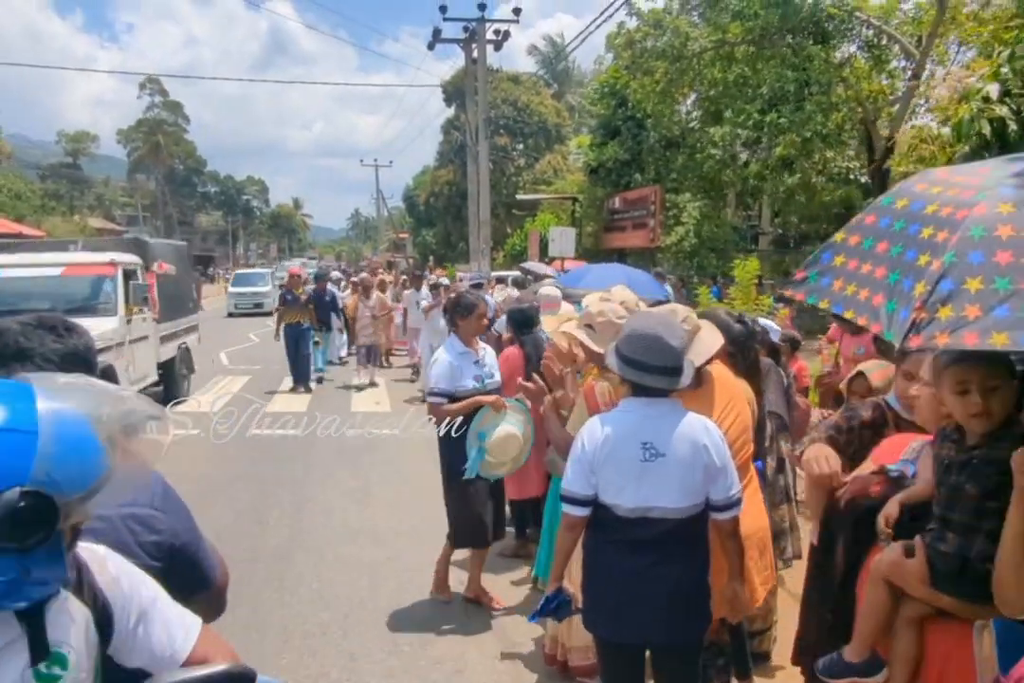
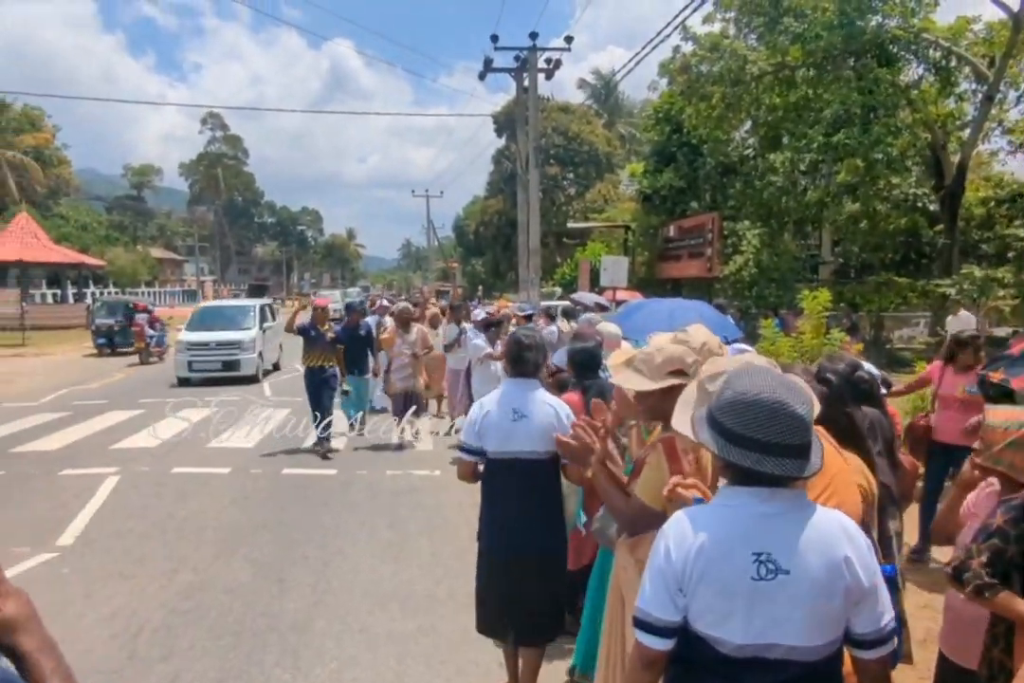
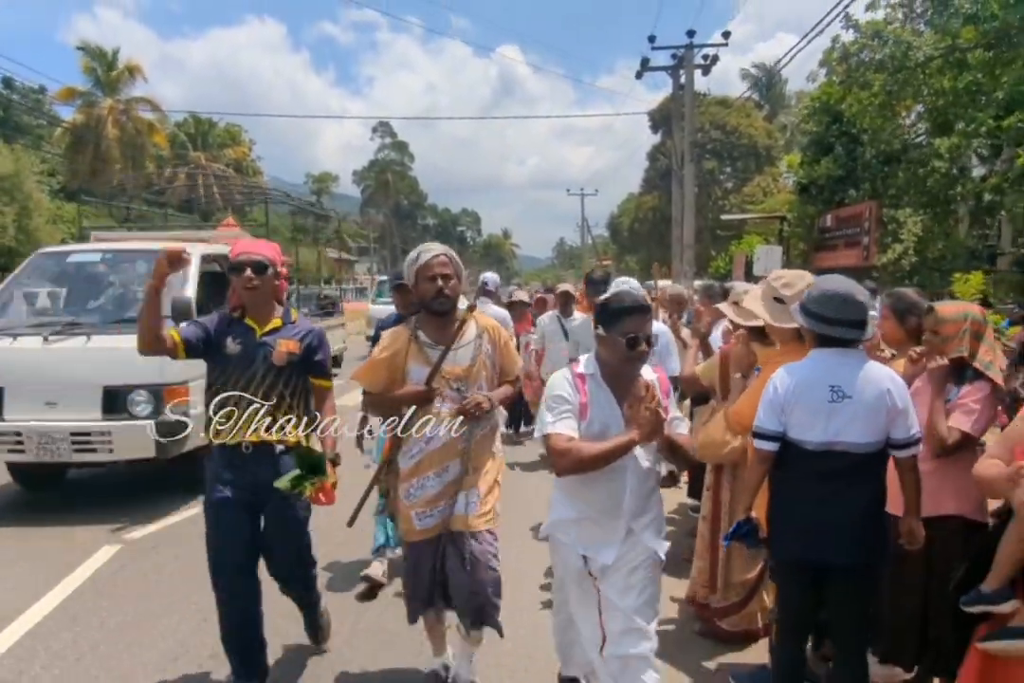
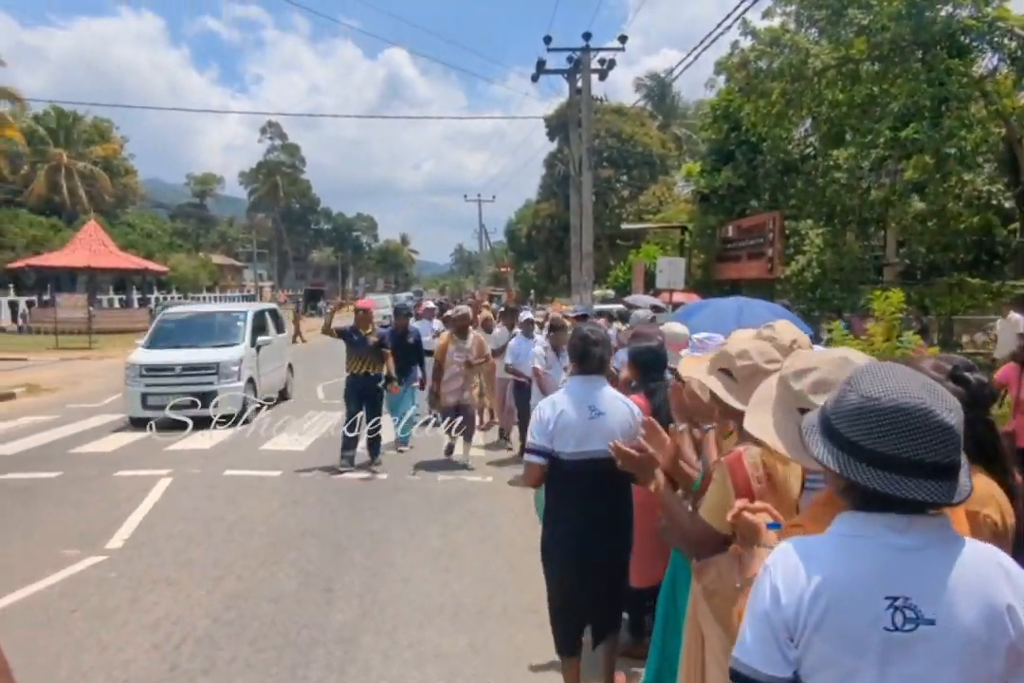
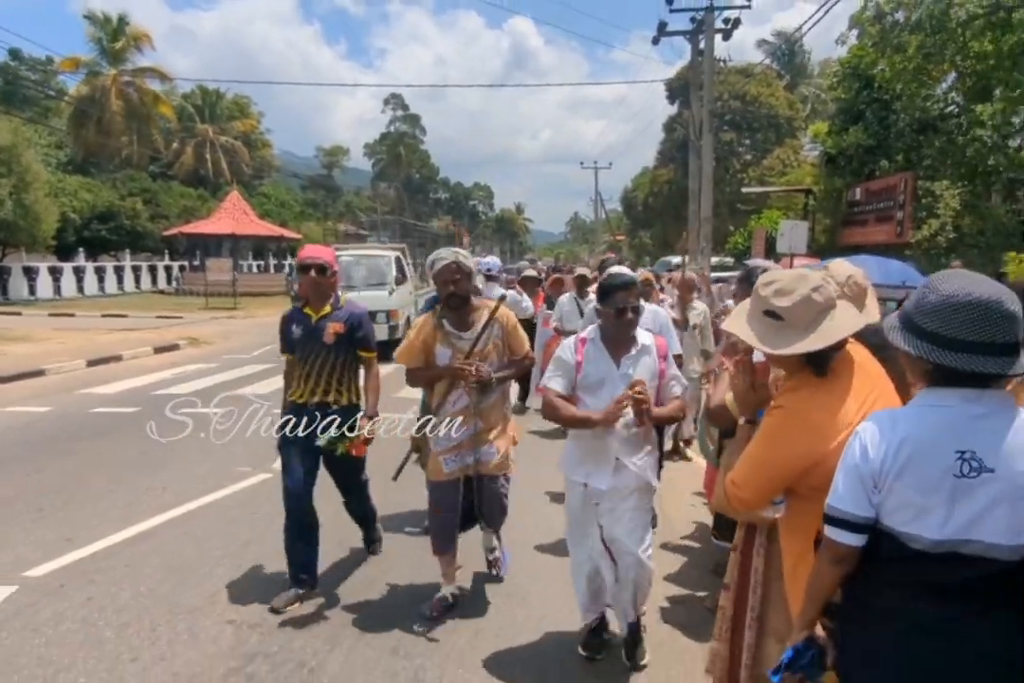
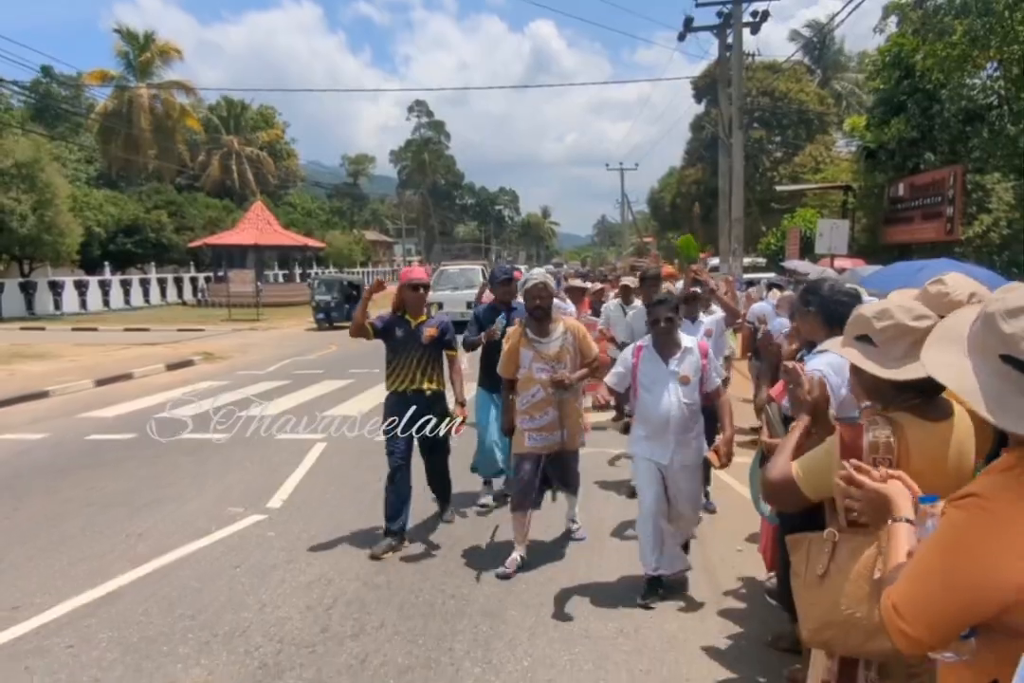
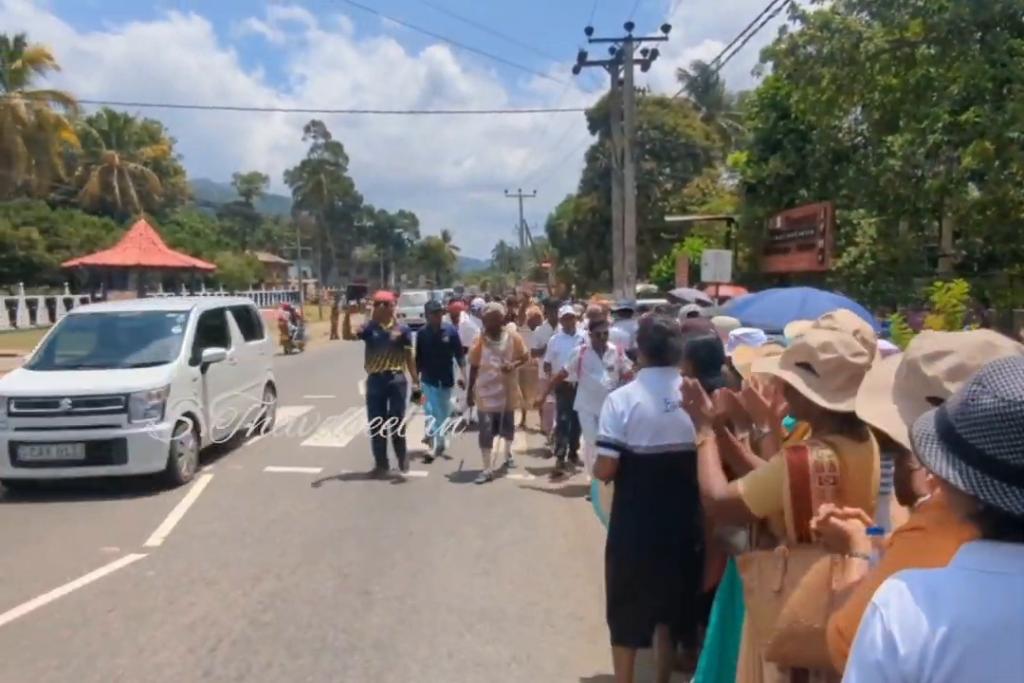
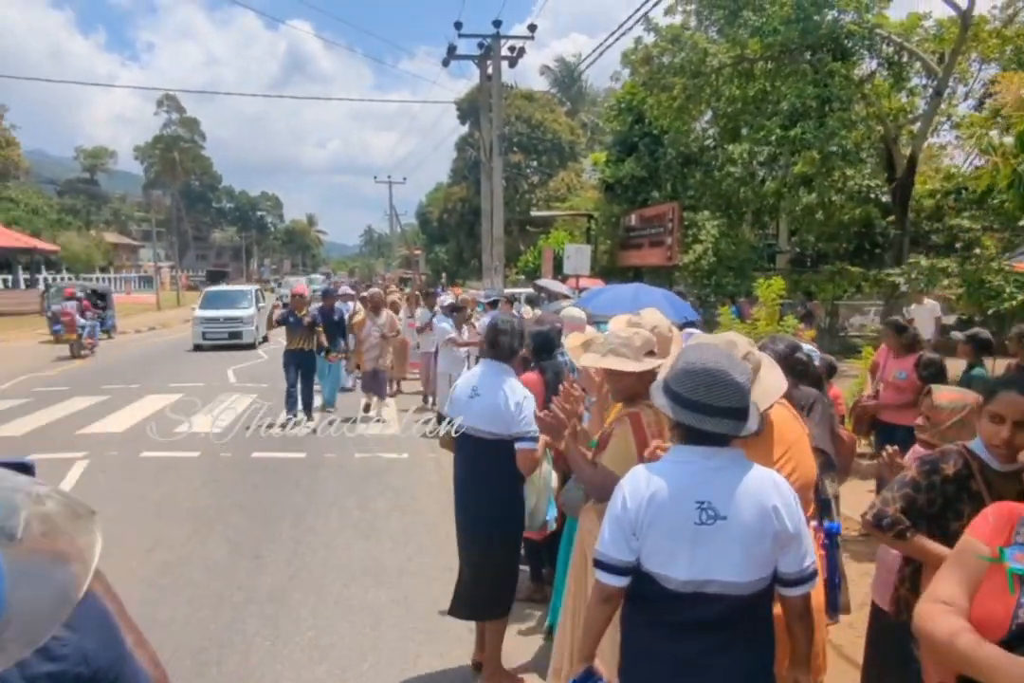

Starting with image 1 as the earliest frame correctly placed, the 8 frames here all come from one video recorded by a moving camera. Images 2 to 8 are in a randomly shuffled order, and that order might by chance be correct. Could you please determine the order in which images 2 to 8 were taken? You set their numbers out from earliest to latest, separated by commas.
8, 2, 4, 7, 6, 5, 3
